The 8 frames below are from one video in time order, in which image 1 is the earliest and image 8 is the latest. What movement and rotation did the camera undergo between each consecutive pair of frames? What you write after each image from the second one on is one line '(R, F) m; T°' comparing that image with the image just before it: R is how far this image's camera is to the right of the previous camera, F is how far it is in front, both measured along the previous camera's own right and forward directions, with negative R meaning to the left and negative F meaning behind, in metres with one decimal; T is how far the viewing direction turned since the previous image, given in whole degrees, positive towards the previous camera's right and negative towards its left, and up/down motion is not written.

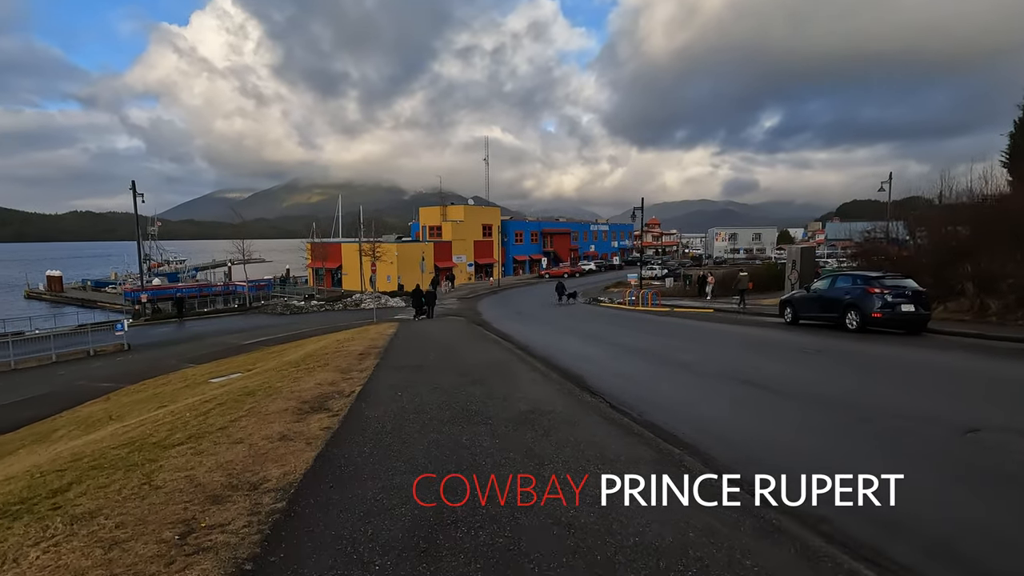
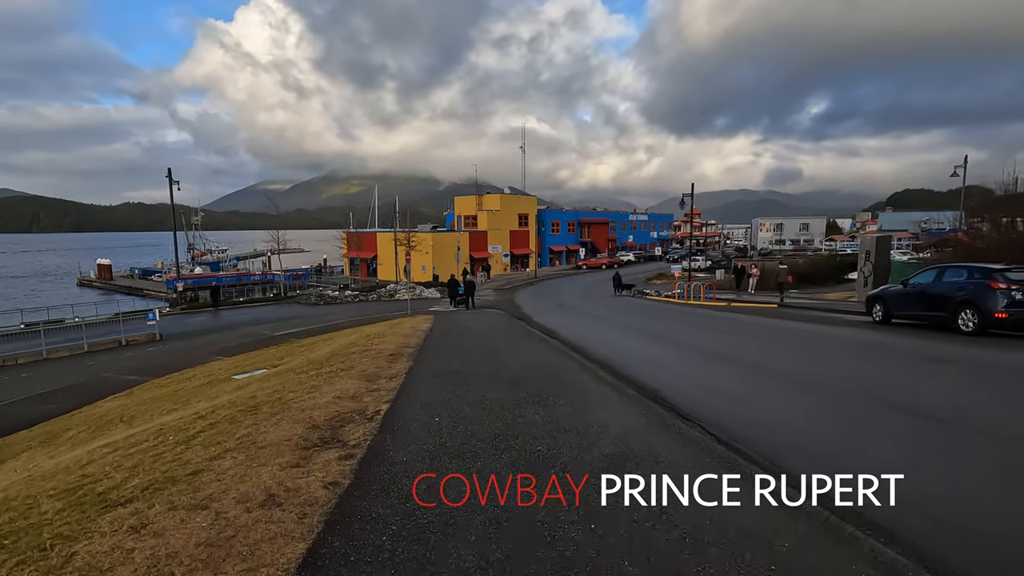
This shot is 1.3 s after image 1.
(-0.4, +1.8) m; -4°
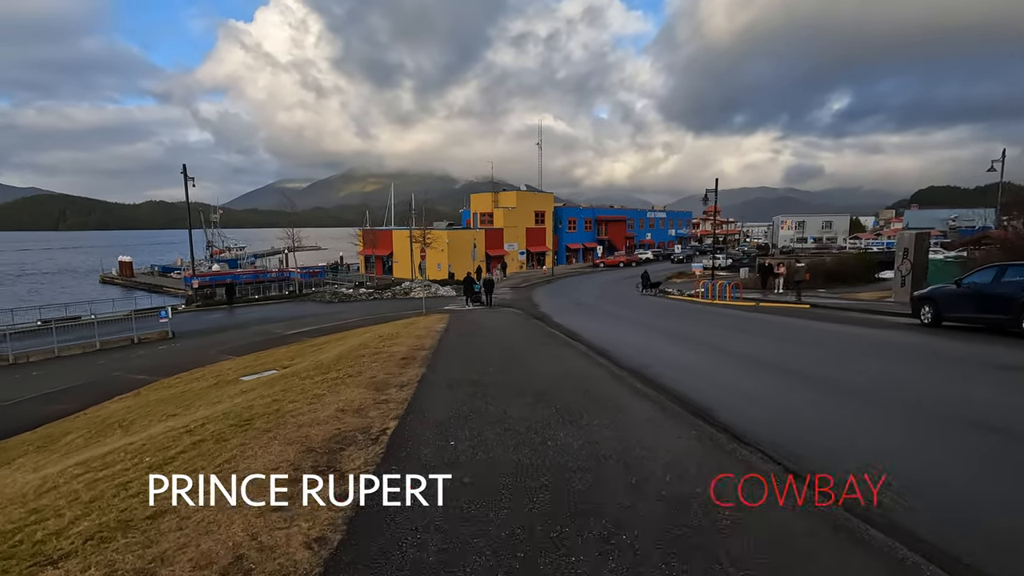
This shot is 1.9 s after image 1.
(-0.1, +0.8) m; -2°
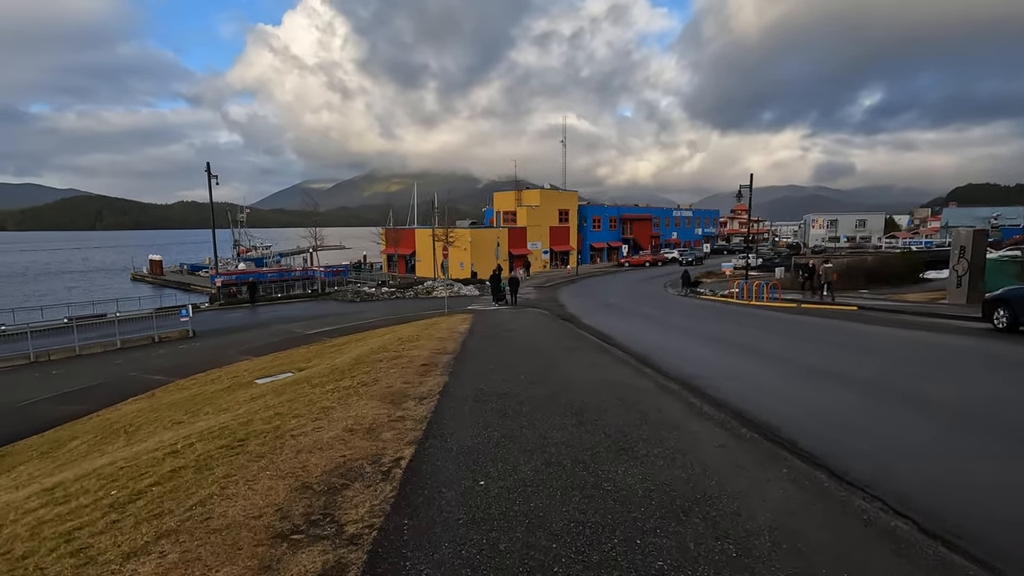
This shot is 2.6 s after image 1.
(-0.2, +1.0) m; -2°
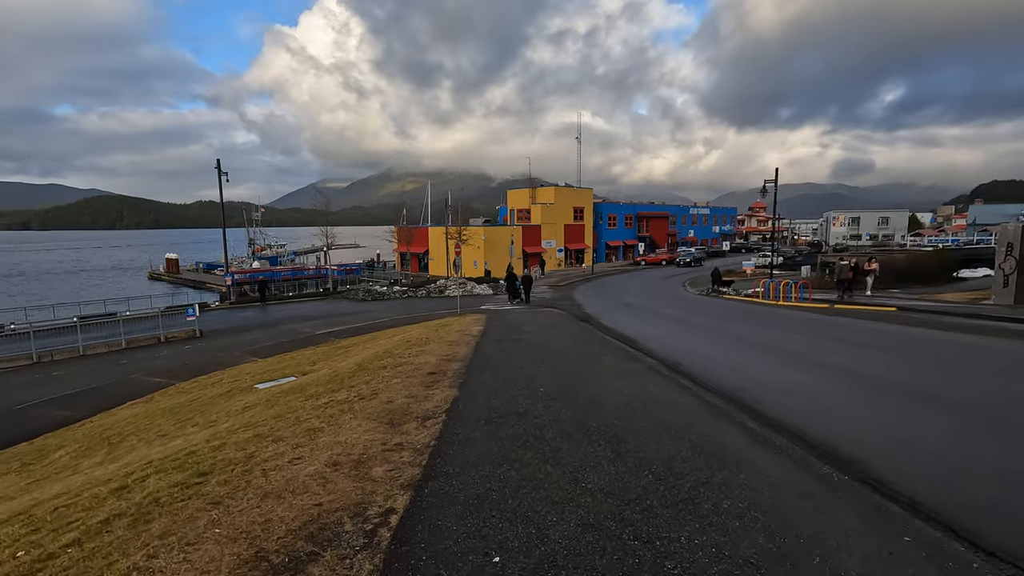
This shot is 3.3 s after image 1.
(-0.1, +1.0) m; -2°
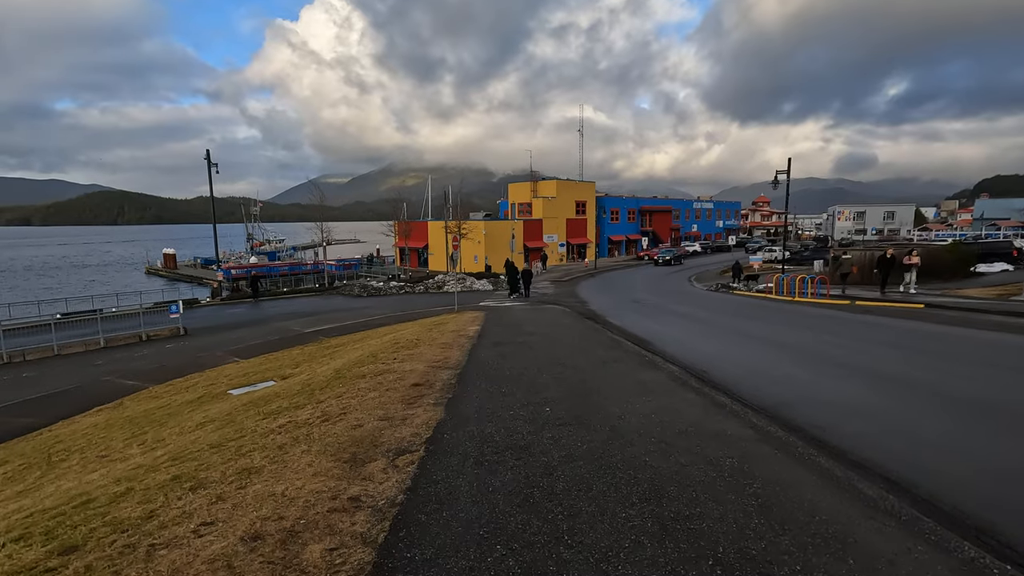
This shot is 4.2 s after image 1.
(0.0, +1.3) m; 0°
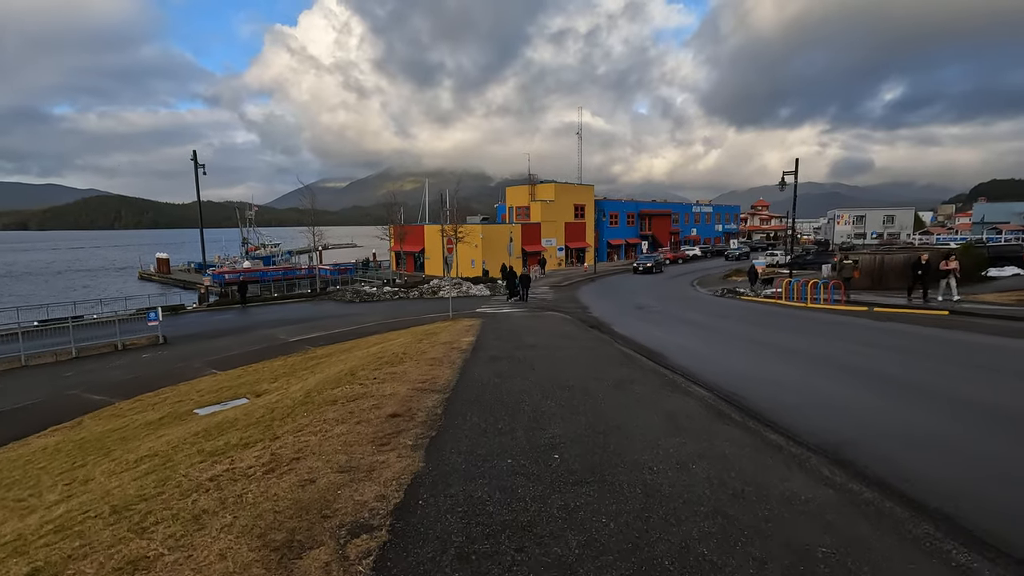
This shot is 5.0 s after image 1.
(0.0, +1.2) m; 0°
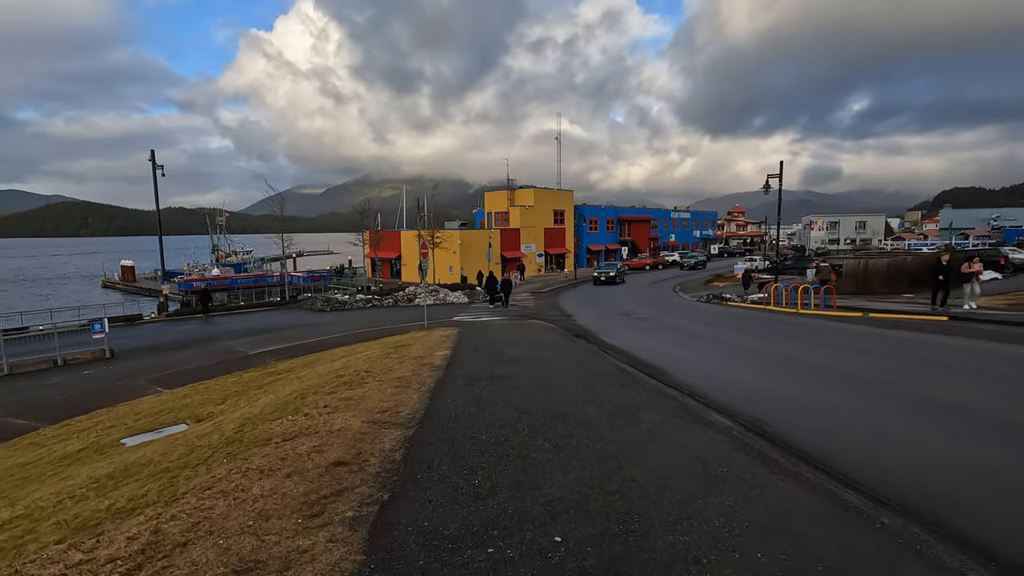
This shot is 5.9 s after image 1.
(0.0, +1.2) m; +2°
